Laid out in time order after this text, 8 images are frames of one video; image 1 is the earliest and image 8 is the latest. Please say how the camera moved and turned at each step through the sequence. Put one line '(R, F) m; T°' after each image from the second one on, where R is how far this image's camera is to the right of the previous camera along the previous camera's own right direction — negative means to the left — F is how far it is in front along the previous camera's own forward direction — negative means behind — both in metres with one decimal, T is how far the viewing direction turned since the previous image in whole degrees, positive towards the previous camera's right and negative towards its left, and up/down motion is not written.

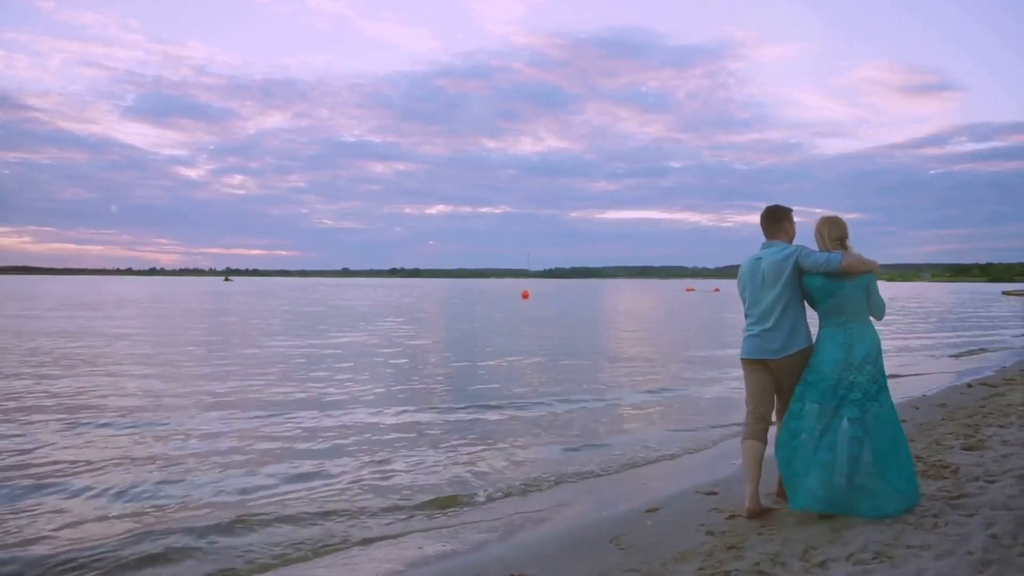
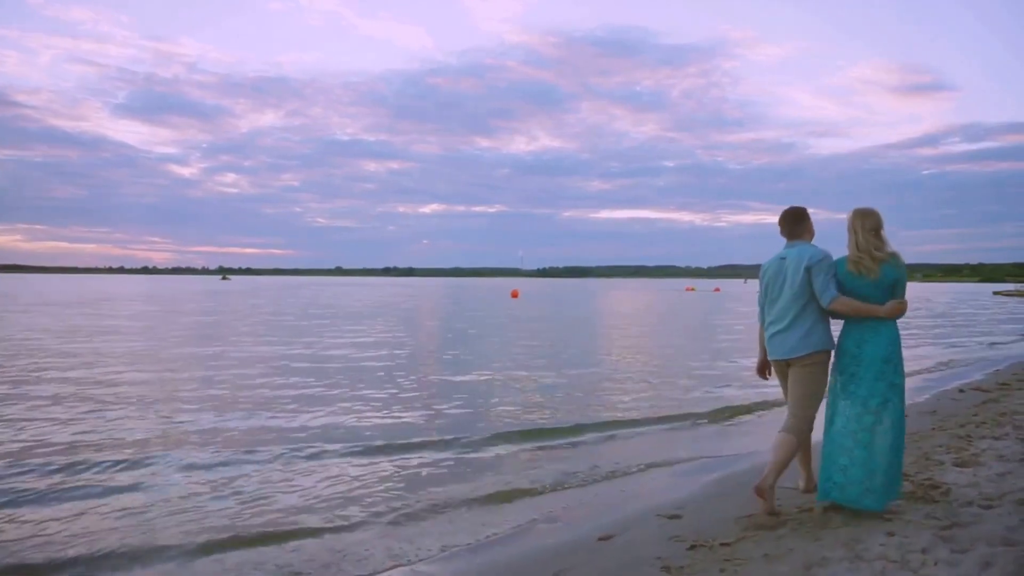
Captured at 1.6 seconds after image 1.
(-0.3, -1.1) m; -2°
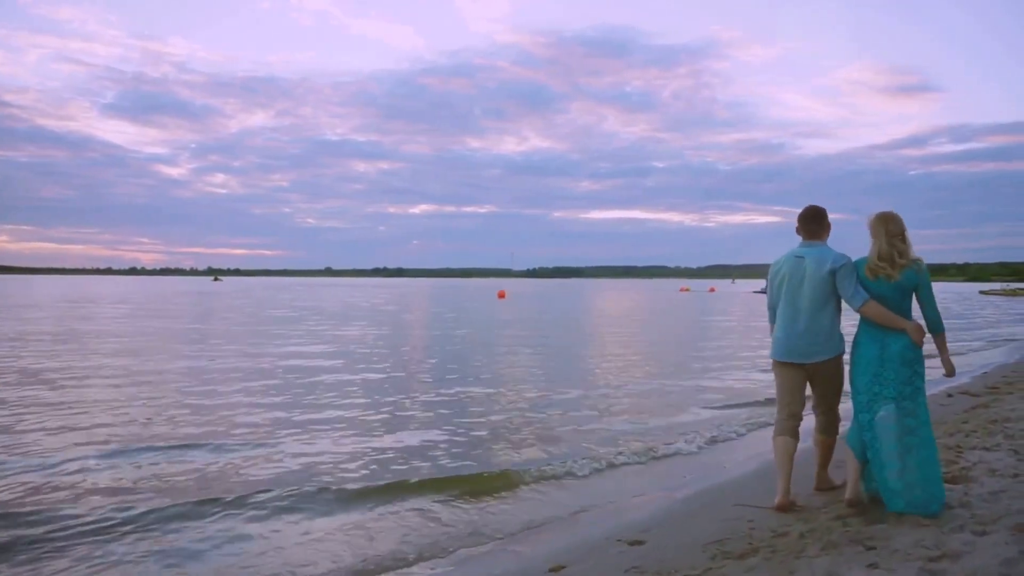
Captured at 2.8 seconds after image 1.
(+0.3, +0.6) m; +1°
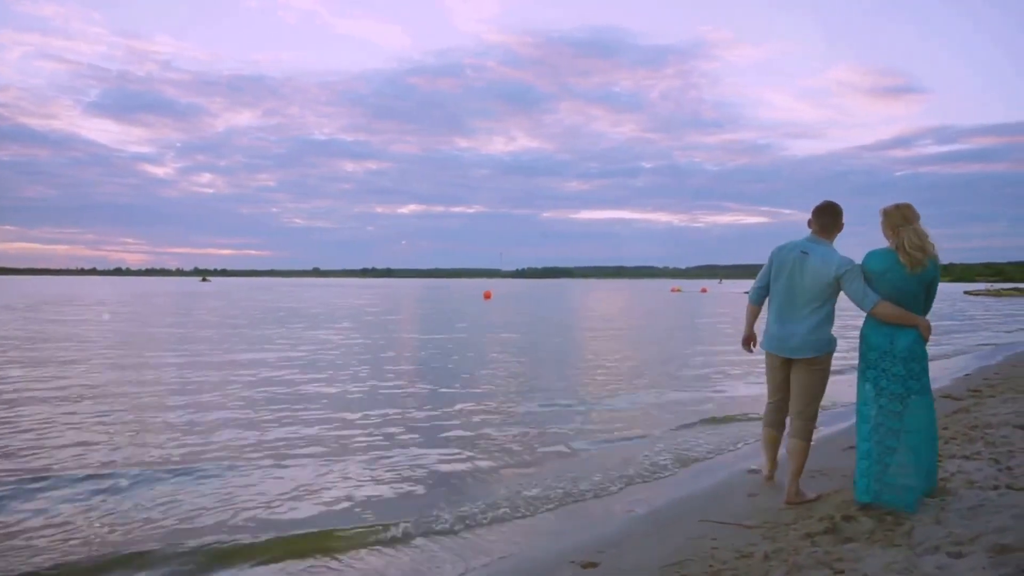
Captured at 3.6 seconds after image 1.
(+0.3, +0.4) m; +1°
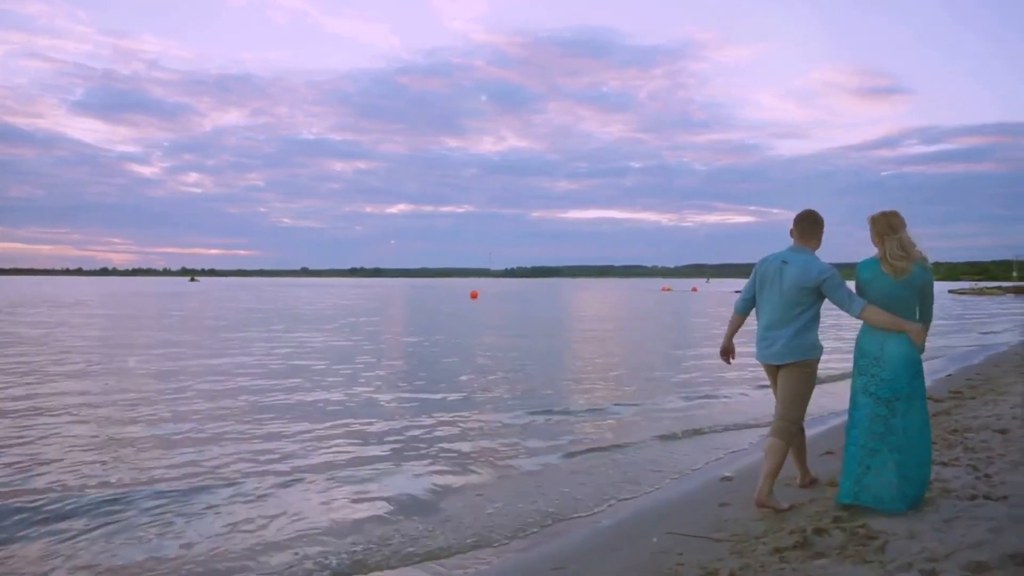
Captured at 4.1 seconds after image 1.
(+0.2, +0.3) m; +1°
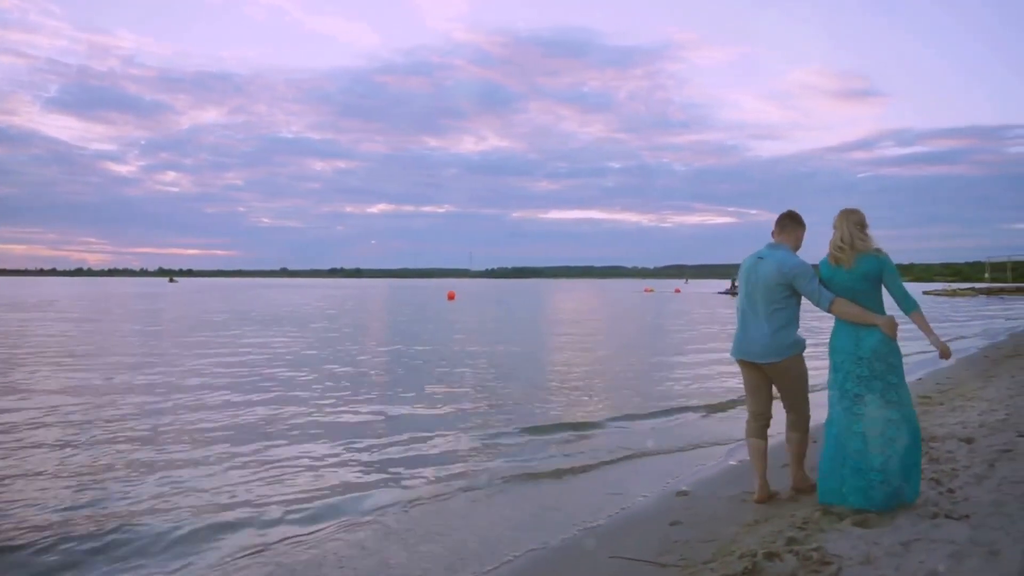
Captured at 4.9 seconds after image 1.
(+0.3, +0.4) m; +1°
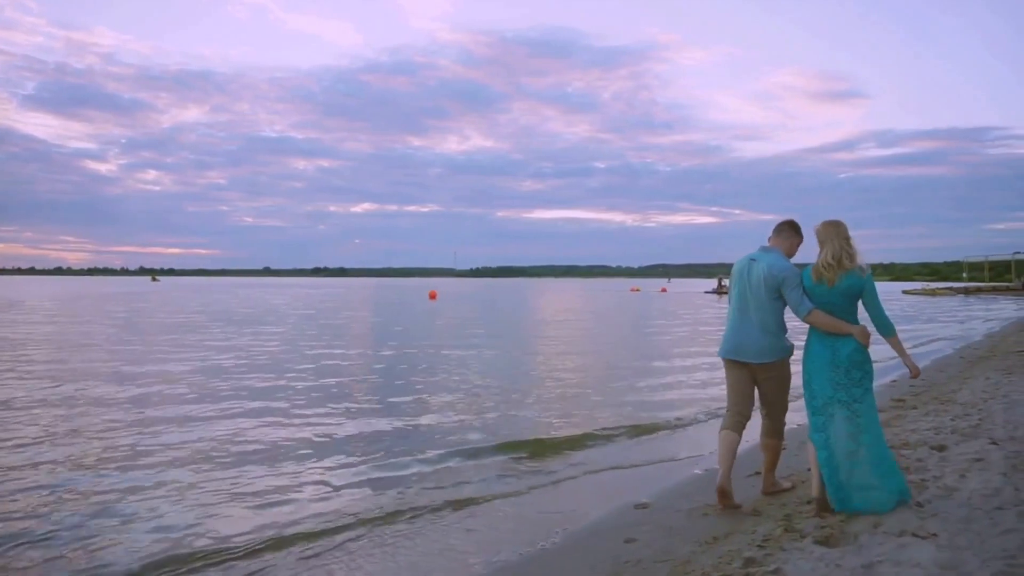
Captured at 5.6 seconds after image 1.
(+0.3, +0.4) m; +1°
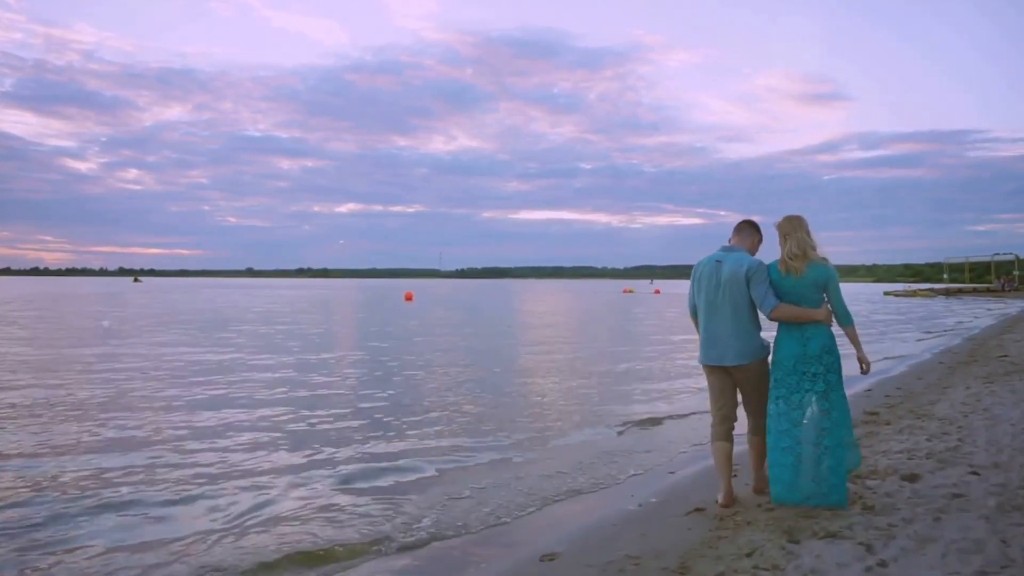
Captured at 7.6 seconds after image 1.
(+0.7, +1.2) m; +1°
